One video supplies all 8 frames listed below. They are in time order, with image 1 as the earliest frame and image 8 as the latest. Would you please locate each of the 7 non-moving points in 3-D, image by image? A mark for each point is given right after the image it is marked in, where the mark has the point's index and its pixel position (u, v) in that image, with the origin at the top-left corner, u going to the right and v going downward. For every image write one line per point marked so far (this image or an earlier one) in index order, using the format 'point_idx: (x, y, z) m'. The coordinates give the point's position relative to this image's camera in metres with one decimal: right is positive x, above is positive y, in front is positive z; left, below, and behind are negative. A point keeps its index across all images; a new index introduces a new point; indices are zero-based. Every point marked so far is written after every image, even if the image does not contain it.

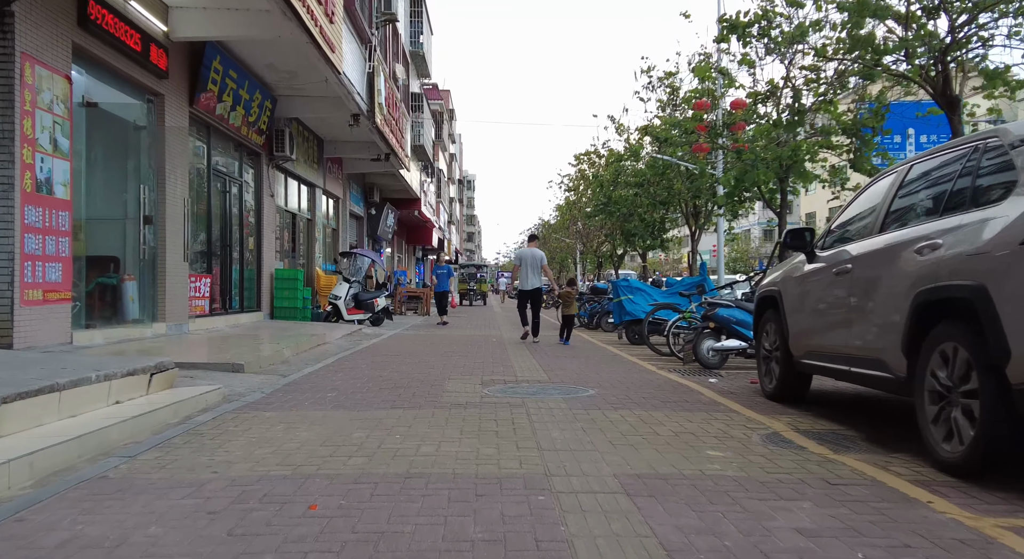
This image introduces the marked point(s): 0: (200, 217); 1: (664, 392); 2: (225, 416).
0: (-5.5, +1.1, +12.1) m
1: (+1.4, -1.1, +6.5) m
2: (-2.1, -1.0, +5.1) m
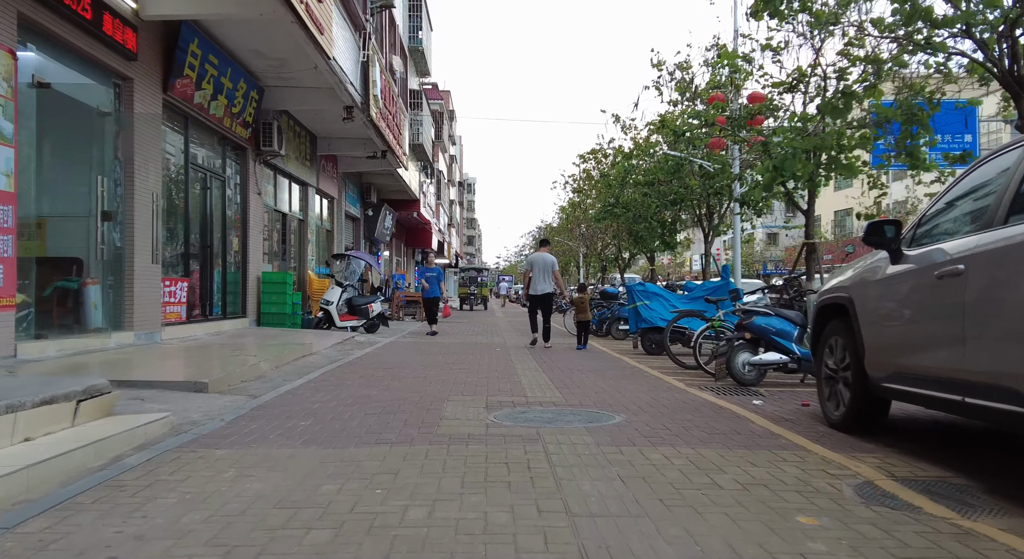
0: (-5.4, +1.0, +11.0) m
1: (+1.5, -1.1, +5.4) m
2: (-2.0, -1.0, +4.1) m
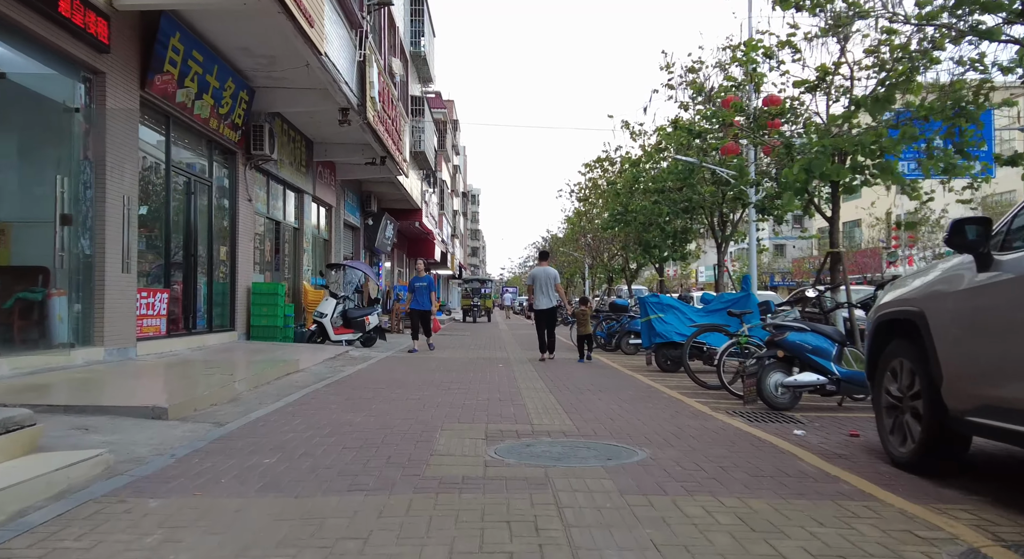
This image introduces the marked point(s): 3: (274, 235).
0: (-5.3, +0.9, +10.3) m
1: (+1.5, -1.2, +4.6) m
2: (-2.0, -1.1, +3.3) m
3: (-5.4, +1.0, +15.7) m
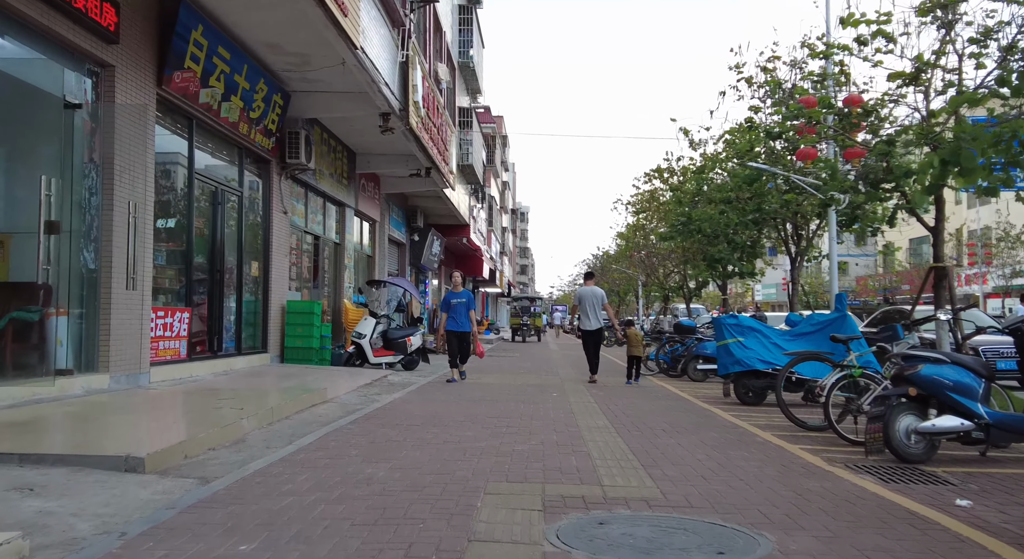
0: (-4.6, +0.6, +9.4) m
1: (+1.9, -1.3, +3.2) m
2: (-1.8, -1.1, +2.1) m
3: (-4.3, +0.6, +14.8) m
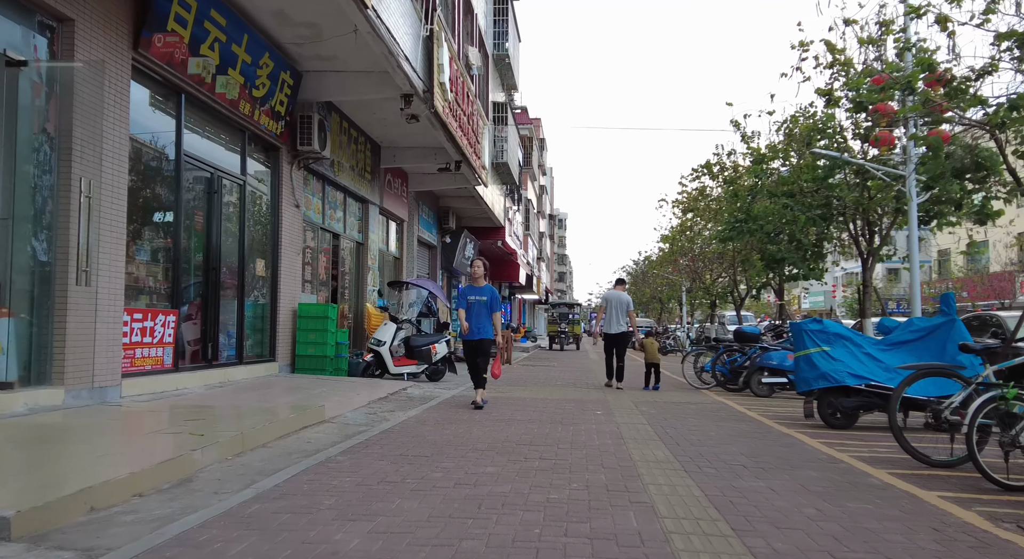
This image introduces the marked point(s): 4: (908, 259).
0: (-4.1, +0.6, +8.2) m
1: (+1.9, -1.2, +1.6) m
2: (-1.8, -1.0, +0.7) m
3: (-3.5, +0.6, +13.5) m
4: (+7.8, +0.4, +13.7) m
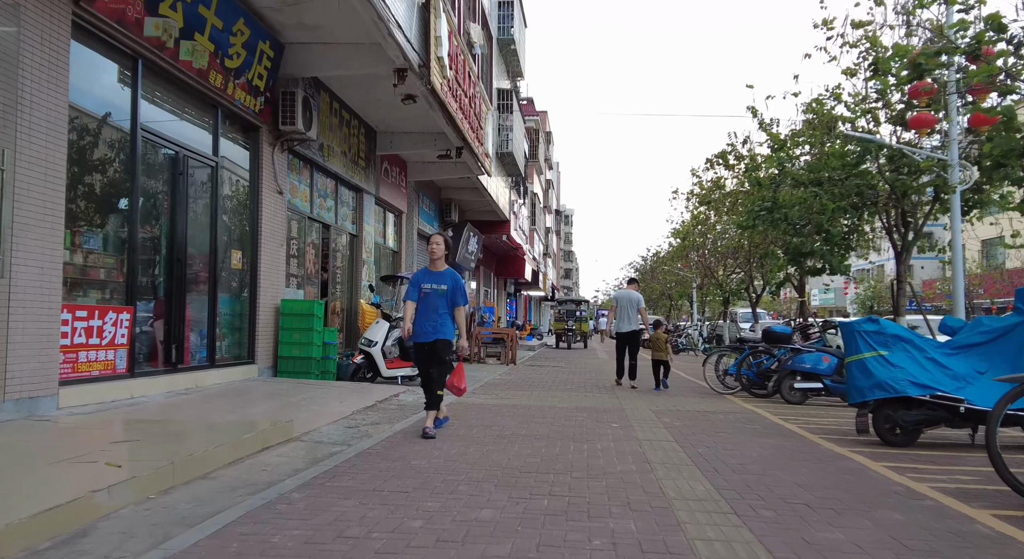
0: (-4.1, +0.7, +7.1) m
1: (+1.9, -1.1, +0.5) m
2: (-1.8, -1.0, -0.3) m
3: (-3.4, +0.7, +12.5) m
4: (+7.9, +0.5, +12.5) m
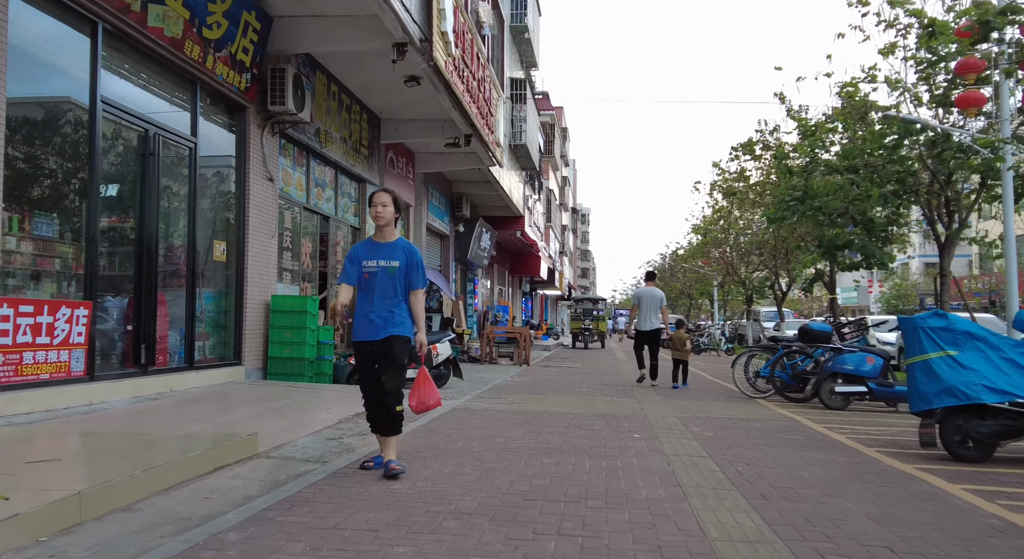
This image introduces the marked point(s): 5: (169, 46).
0: (-4.0, +0.8, +6.3) m
1: (+1.8, -1.0, -0.4) m
2: (-1.9, -0.9, -1.2) m
3: (-3.3, +0.8, +11.7) m
4: (+8.1, +0.6, +11.4) m
5: (-3.6, +2.5, +7.4) m
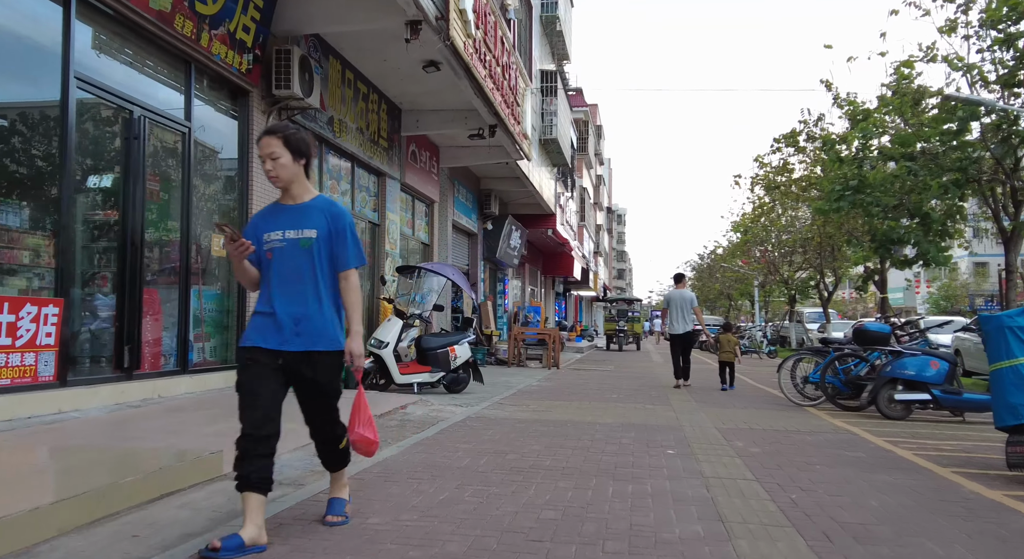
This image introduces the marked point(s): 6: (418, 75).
0: (-3.9, +0.8, +5.8) m
1: (+1.6, -0.9, -1.2) m
2: (-2.2, -0.8, -1.8) m
3: (-2.9, +0.8, +11.1) m
4: (+8.5, +0.7, +10.3) m
5: (-3.5, +2.5, +6.8) m
6: (-1.5, +3.3, +11.4) m
